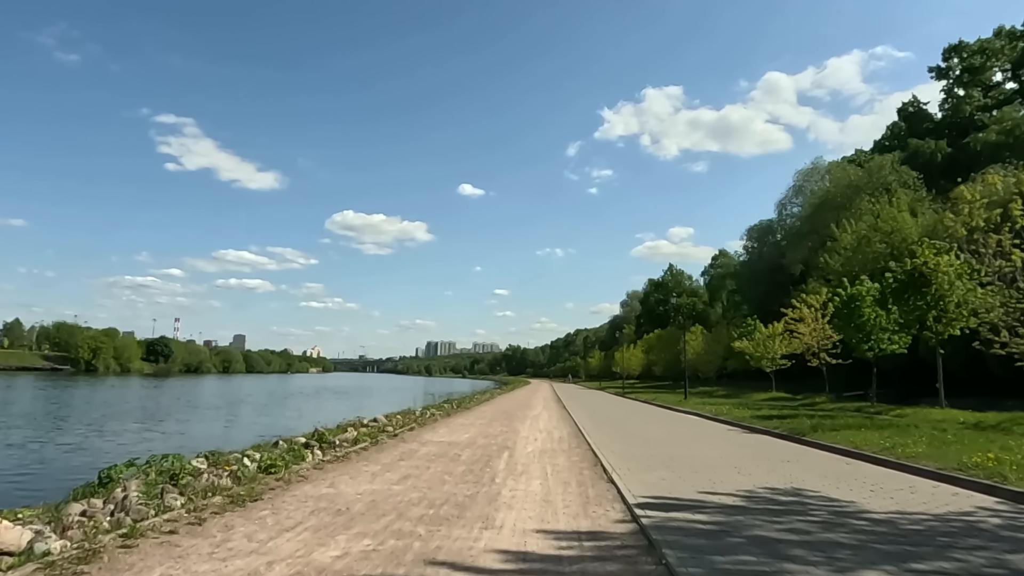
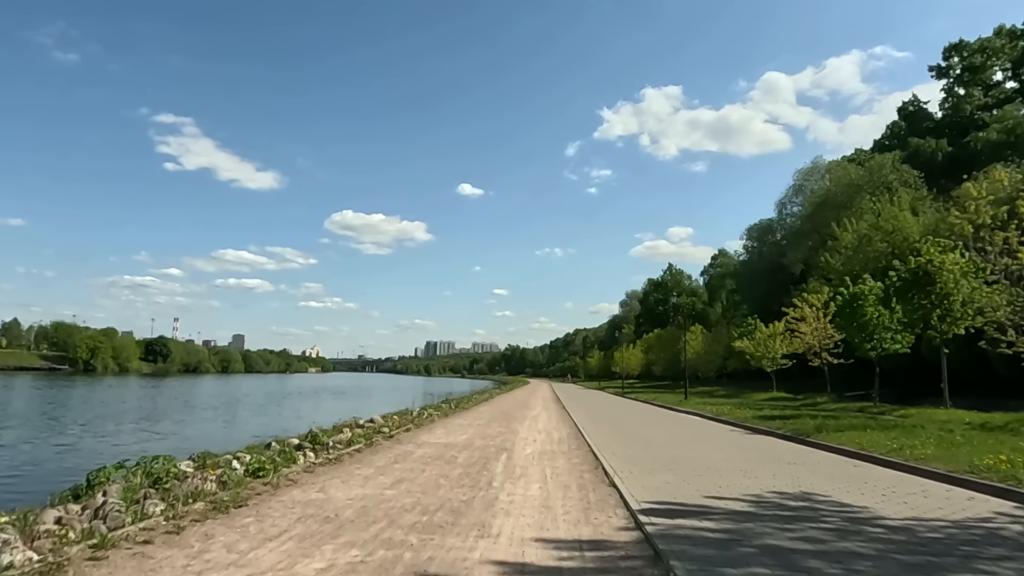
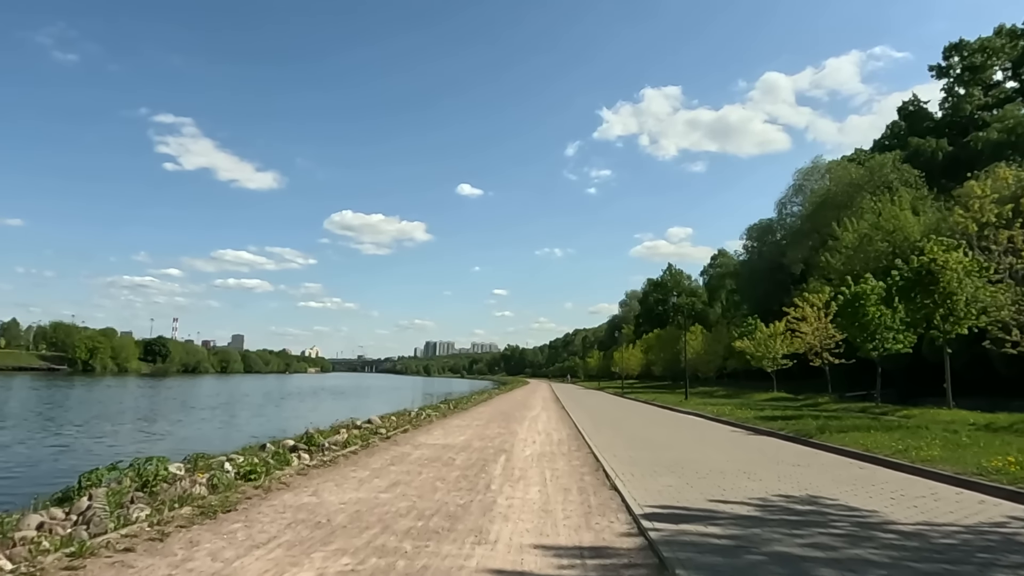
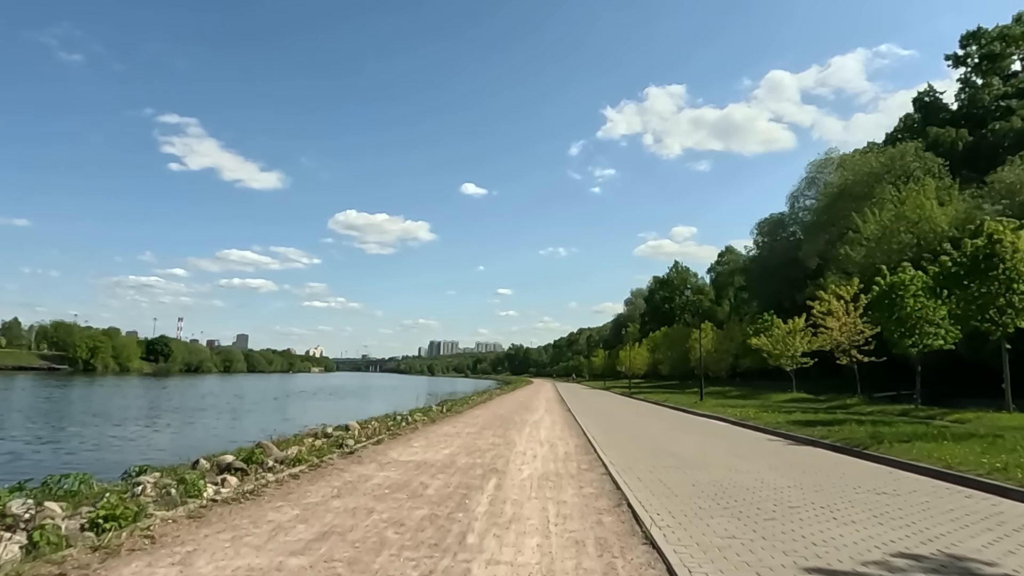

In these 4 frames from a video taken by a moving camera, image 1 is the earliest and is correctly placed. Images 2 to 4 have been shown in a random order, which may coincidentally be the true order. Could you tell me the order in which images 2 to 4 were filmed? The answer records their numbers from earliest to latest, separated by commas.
2, 3, 4
